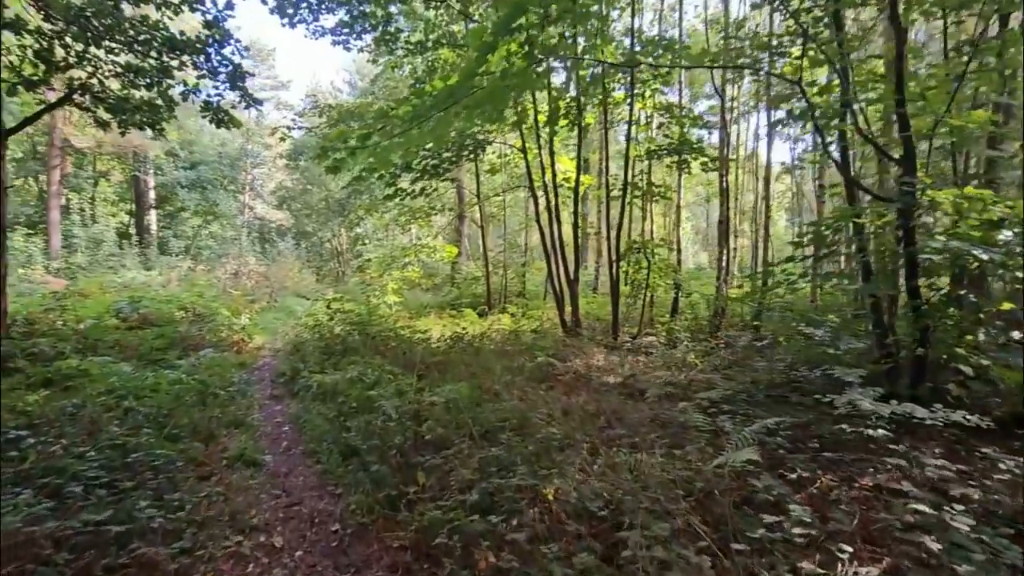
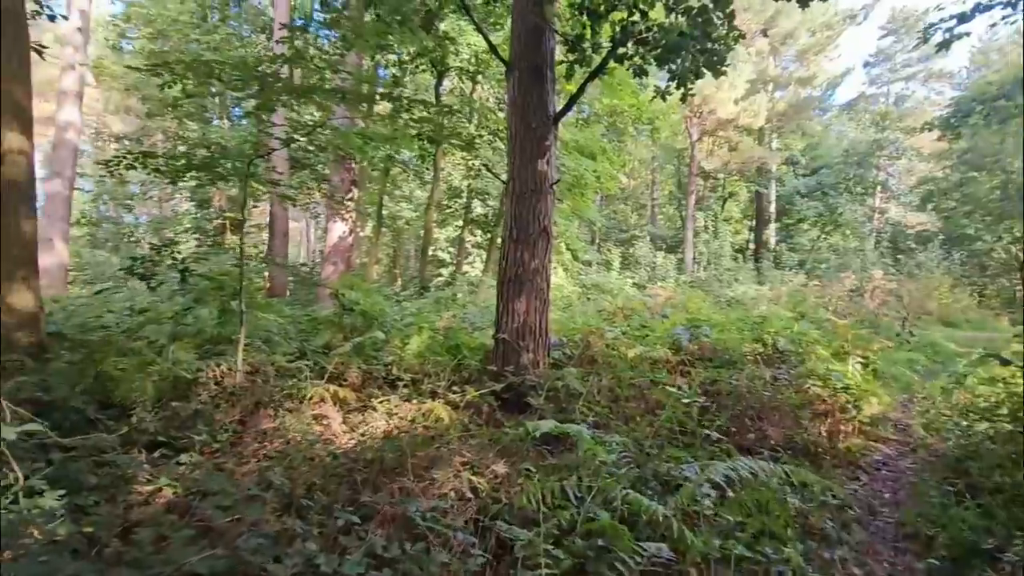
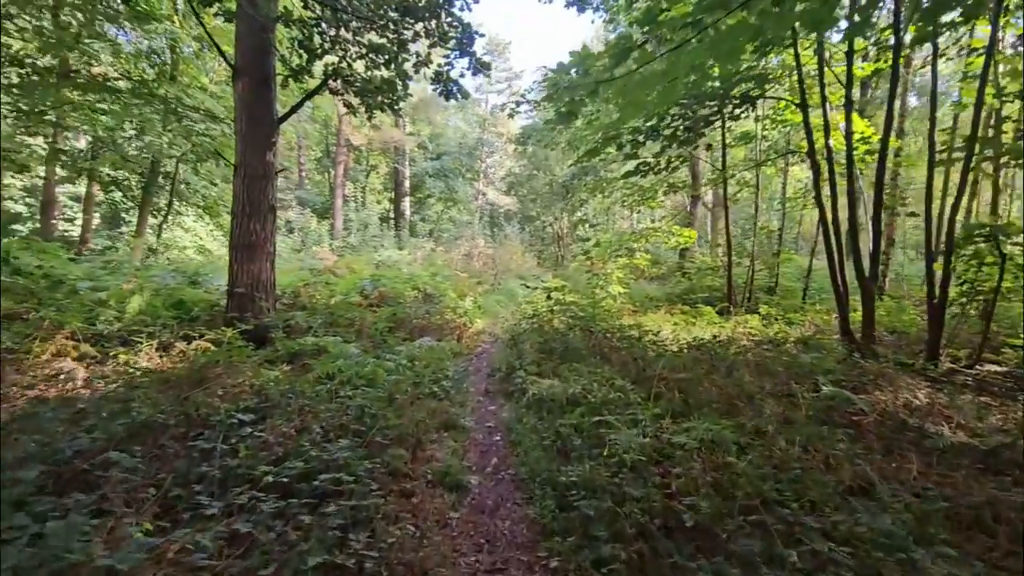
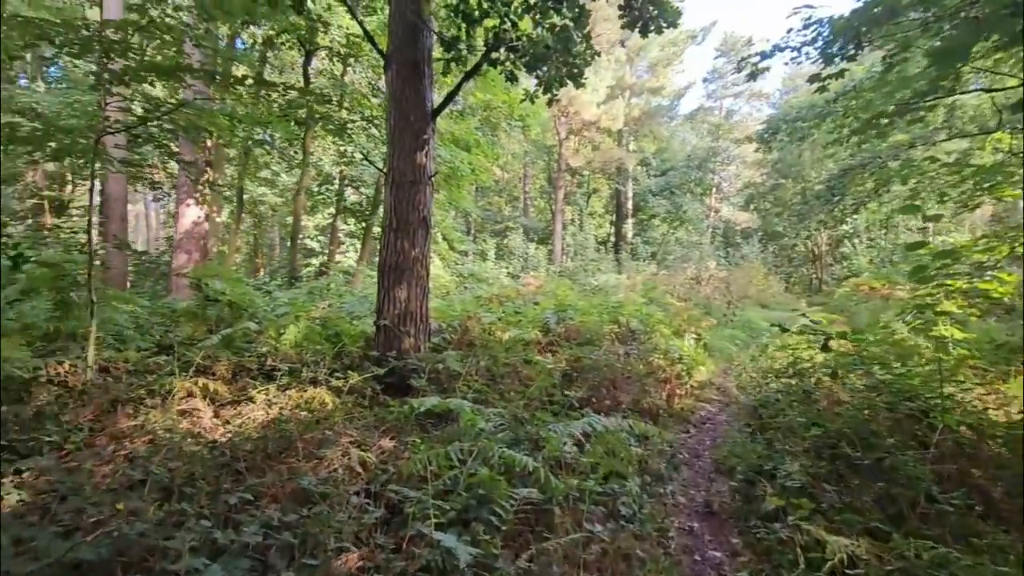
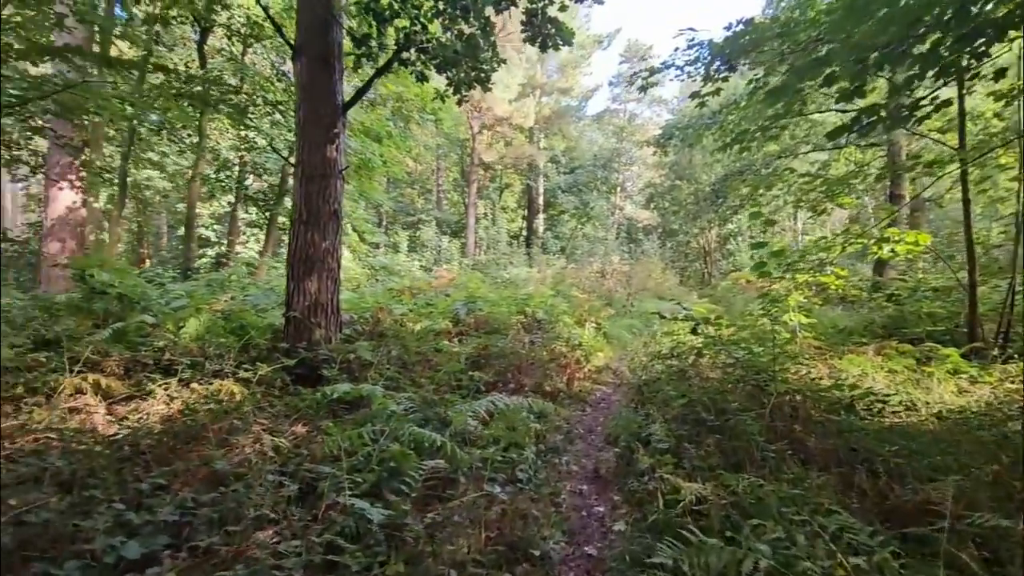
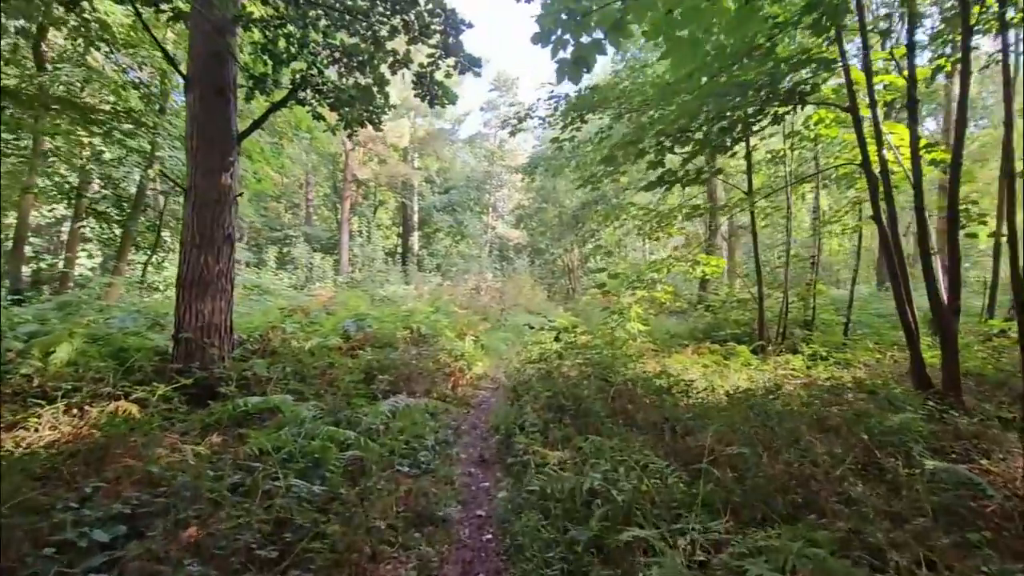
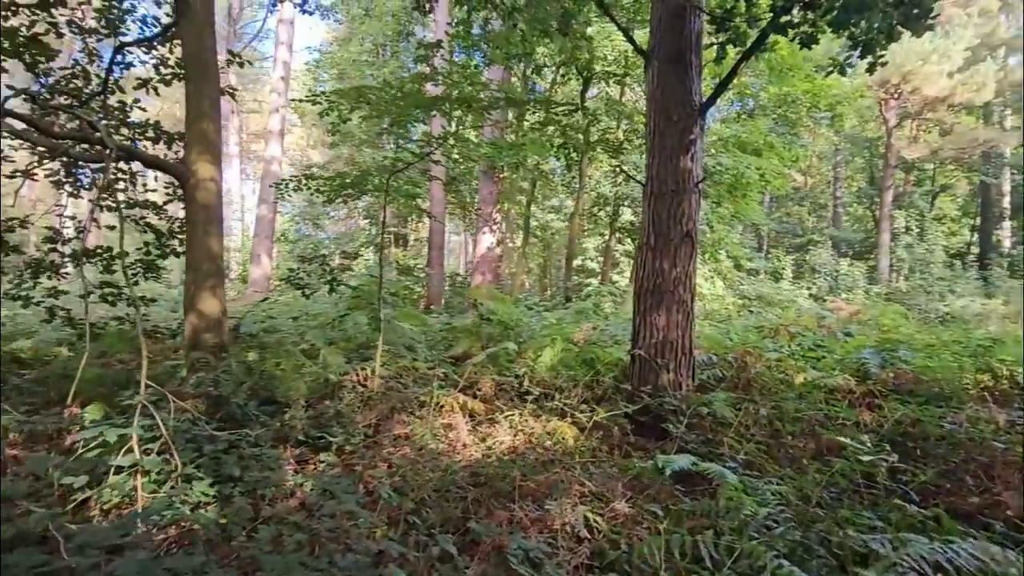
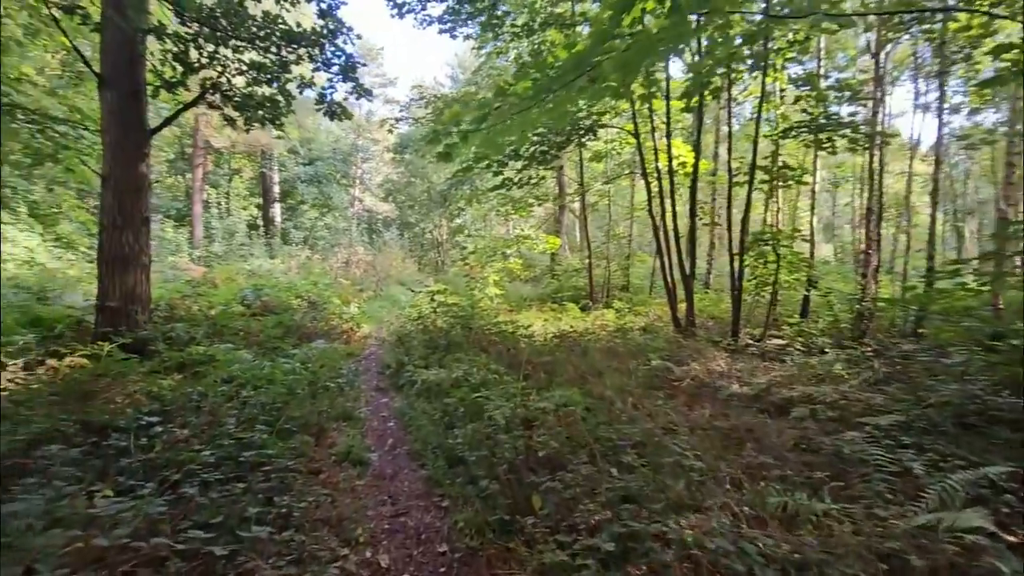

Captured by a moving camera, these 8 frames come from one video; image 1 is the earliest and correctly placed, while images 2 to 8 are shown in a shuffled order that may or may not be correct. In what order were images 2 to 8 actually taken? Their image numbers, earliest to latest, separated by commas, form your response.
8, 3, 6, 5, 4, 2, 7
